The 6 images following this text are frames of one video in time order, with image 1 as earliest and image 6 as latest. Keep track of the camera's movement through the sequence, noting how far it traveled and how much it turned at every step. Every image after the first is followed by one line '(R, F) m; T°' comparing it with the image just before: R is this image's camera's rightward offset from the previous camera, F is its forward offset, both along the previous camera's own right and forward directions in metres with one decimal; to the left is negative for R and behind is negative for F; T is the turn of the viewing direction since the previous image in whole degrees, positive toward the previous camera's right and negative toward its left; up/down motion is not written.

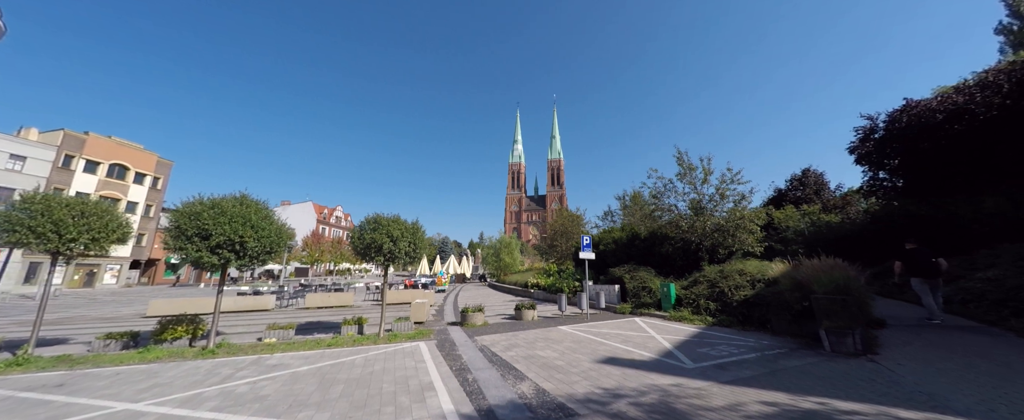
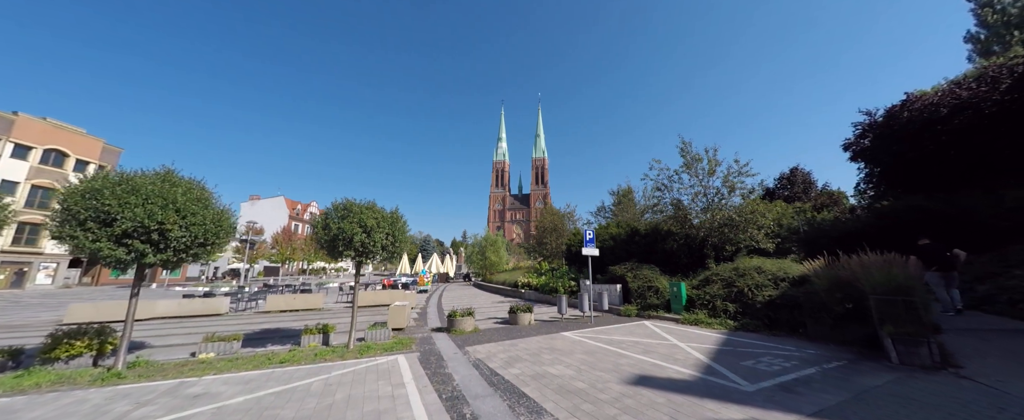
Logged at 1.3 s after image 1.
(-0.4, +1.6) m; +3°
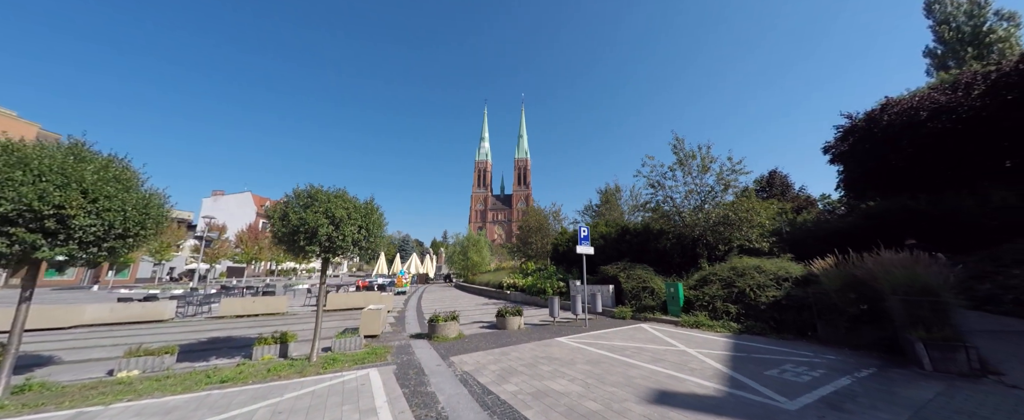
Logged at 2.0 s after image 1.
(-0.3, +1.0) m; +3°
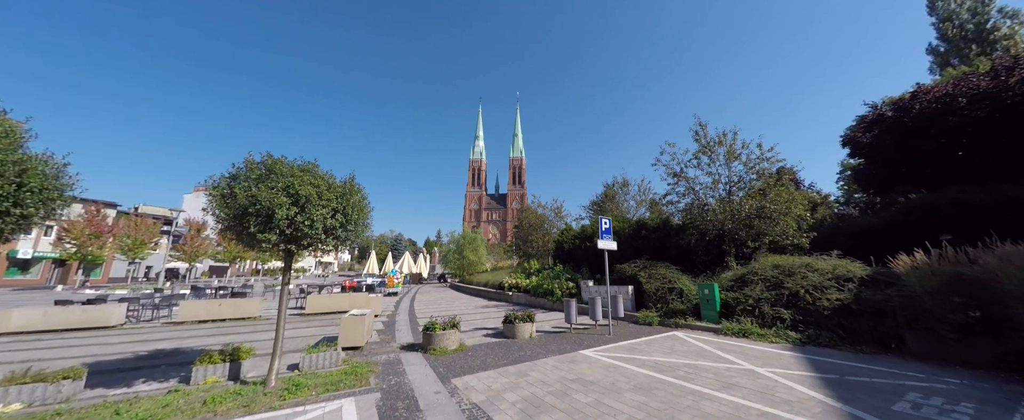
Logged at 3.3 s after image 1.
(-0.5, +1.7) m; +1°
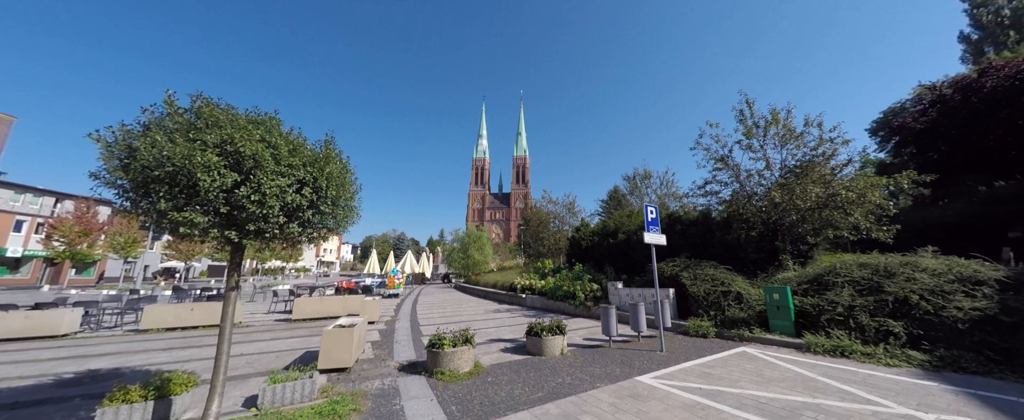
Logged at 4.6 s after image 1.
(-0.5, +1.8) m; -1°
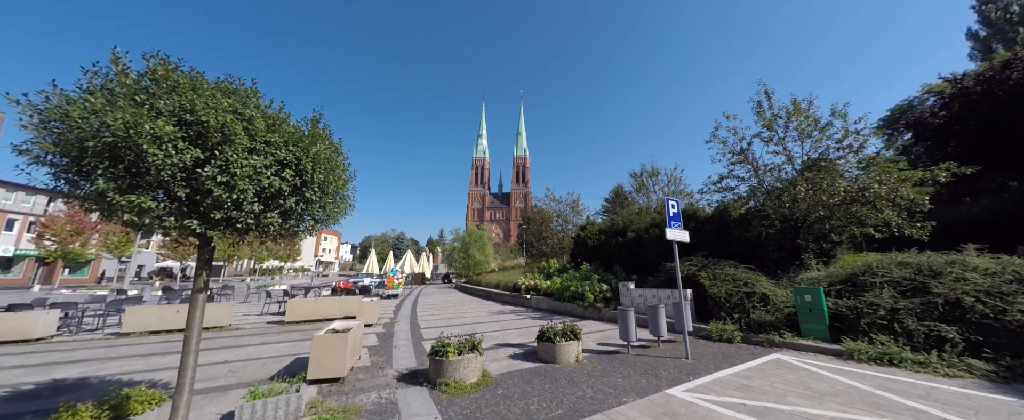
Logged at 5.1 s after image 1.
(-0.2, +0.6) m; 0°
